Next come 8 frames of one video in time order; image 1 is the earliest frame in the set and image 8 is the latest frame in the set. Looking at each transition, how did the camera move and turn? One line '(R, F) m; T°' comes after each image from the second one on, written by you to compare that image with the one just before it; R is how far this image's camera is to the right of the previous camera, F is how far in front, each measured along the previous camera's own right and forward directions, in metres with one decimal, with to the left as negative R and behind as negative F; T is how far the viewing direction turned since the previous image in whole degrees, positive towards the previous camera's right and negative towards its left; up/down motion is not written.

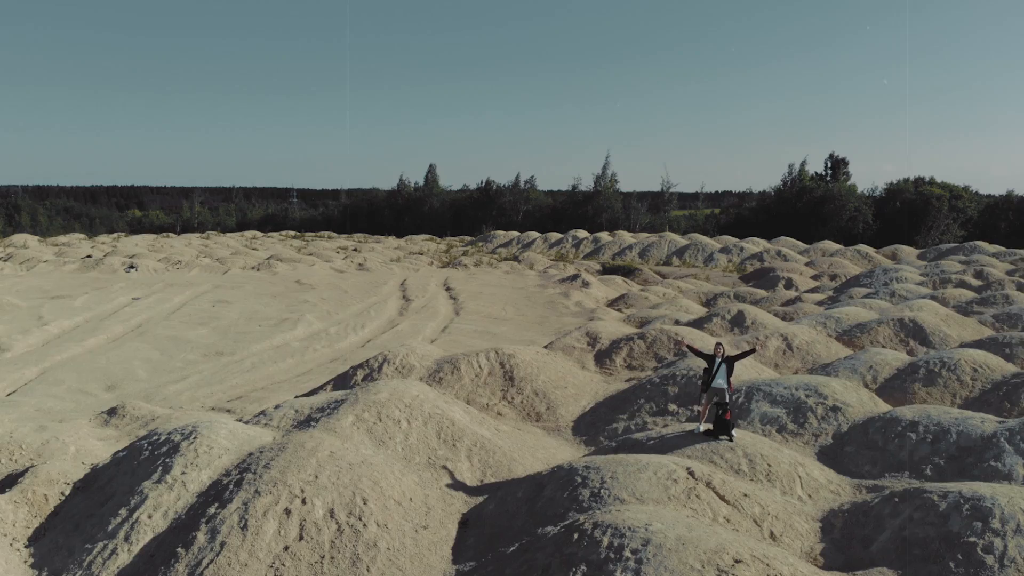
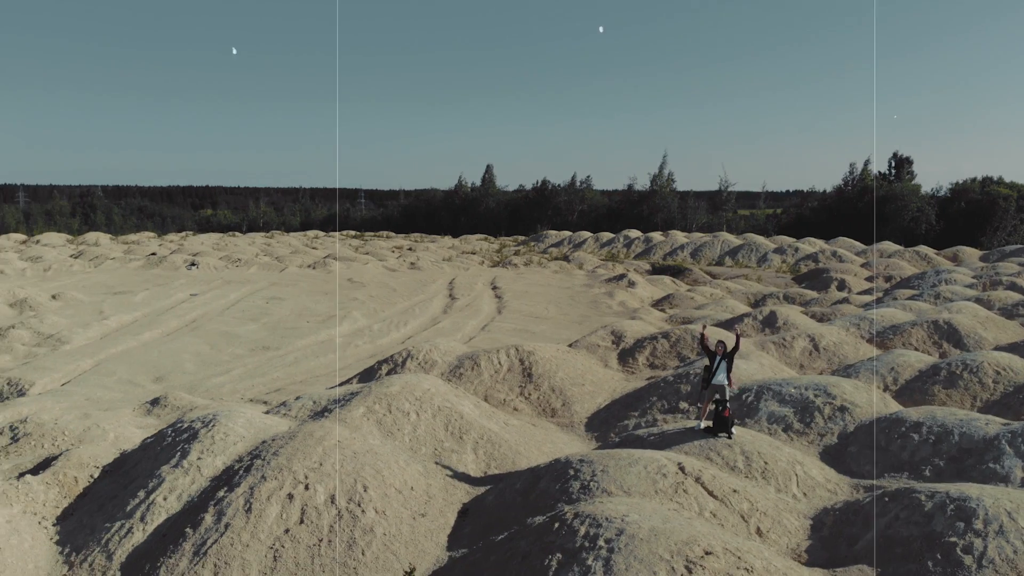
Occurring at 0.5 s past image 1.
(+0.5, -0.2) m; -4°
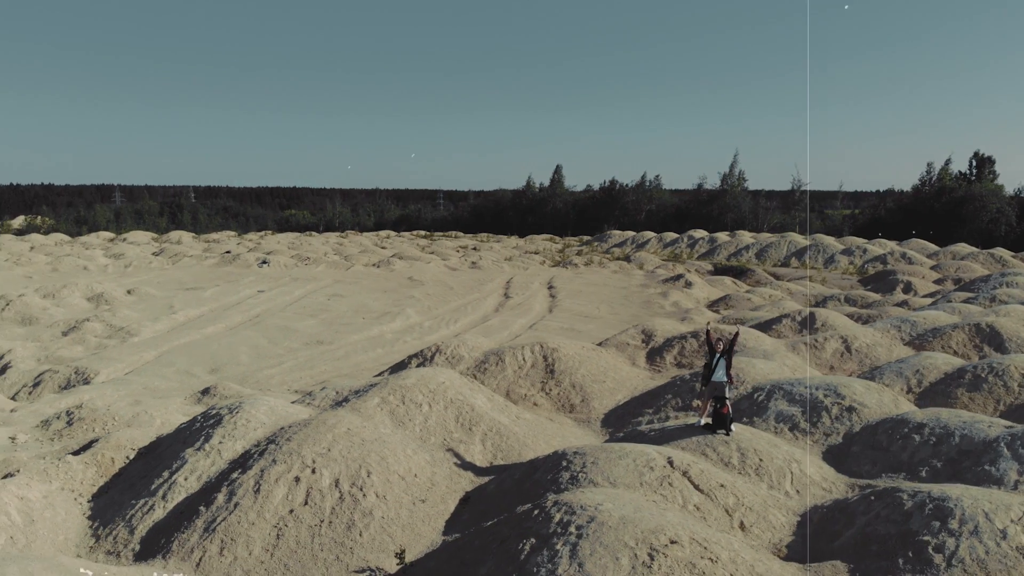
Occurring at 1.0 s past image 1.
(+0.7, -0.3) m; -5°
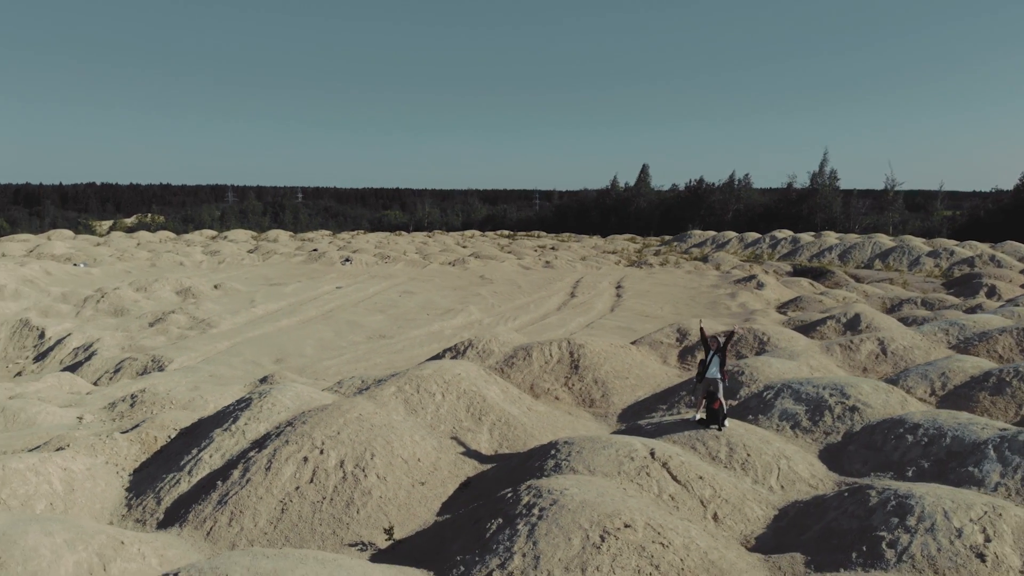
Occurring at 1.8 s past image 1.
(+0.9, -0.4) m; -6°
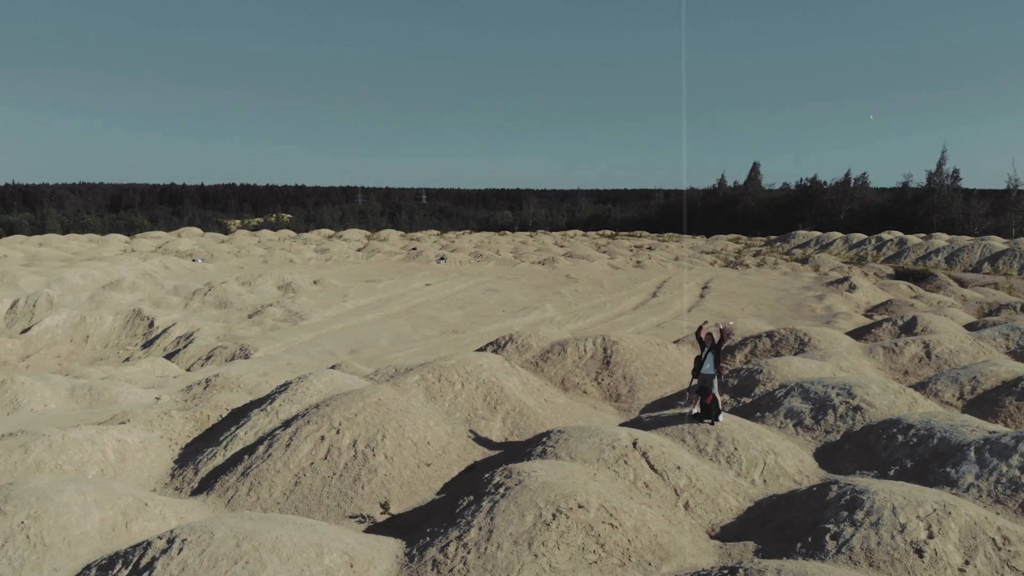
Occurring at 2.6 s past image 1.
(+1.2, -0.4) m; -8°
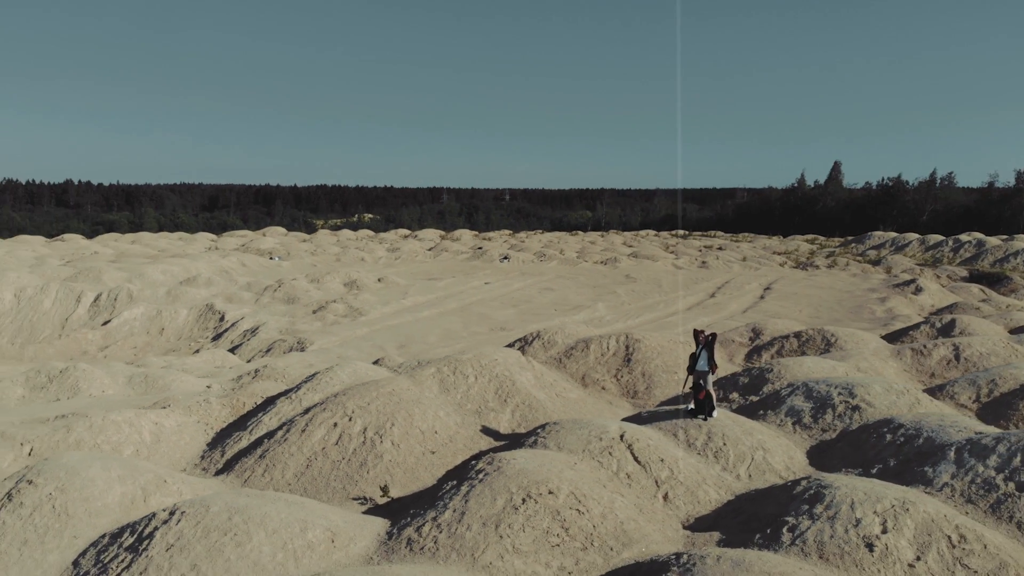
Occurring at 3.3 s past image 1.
(+0.9, -0.3) m; -6°
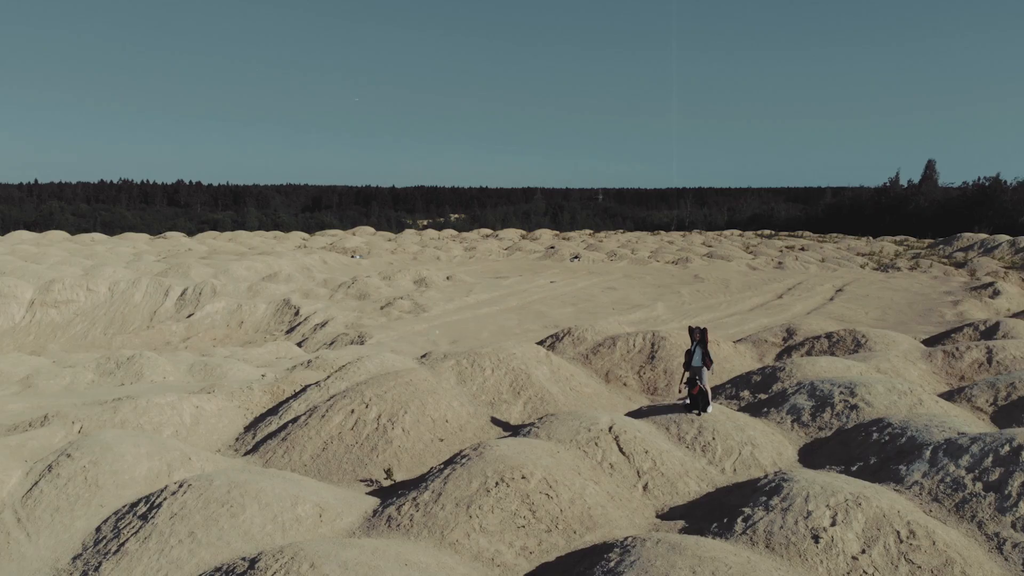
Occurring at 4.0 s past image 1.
(+1.0, -0.3) m; -6°
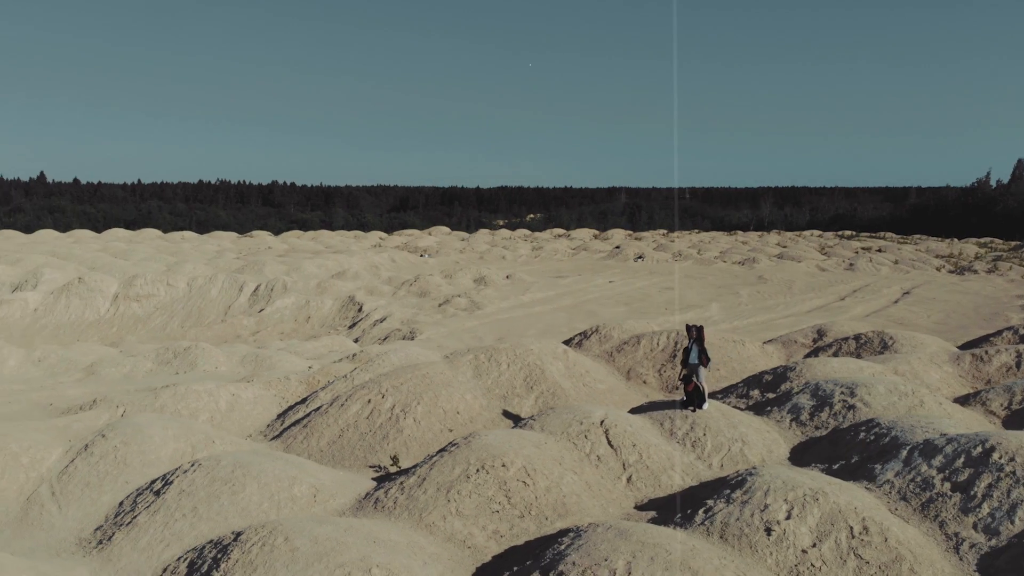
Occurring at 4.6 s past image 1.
(+0.9, -0.3) m; -6°
